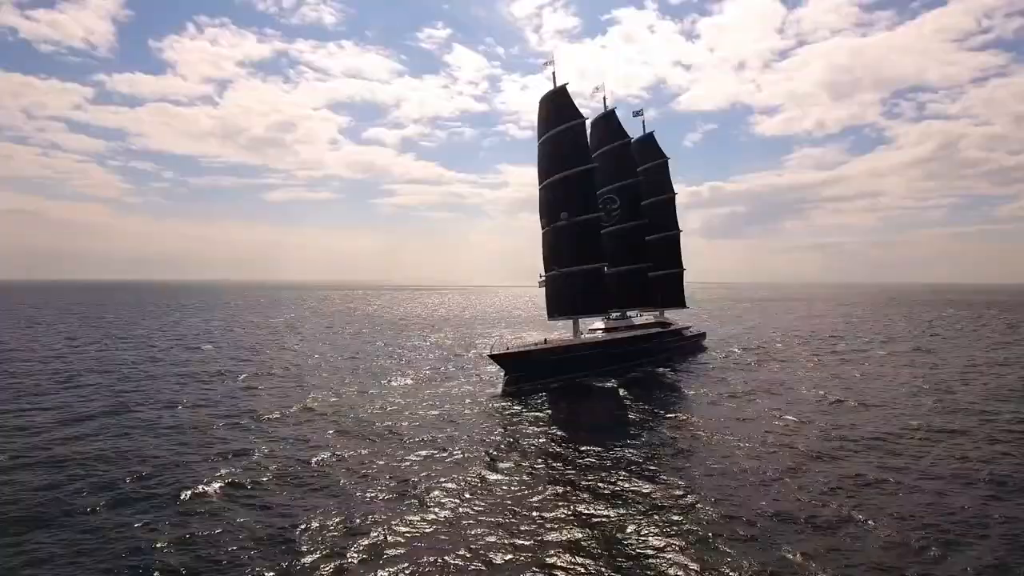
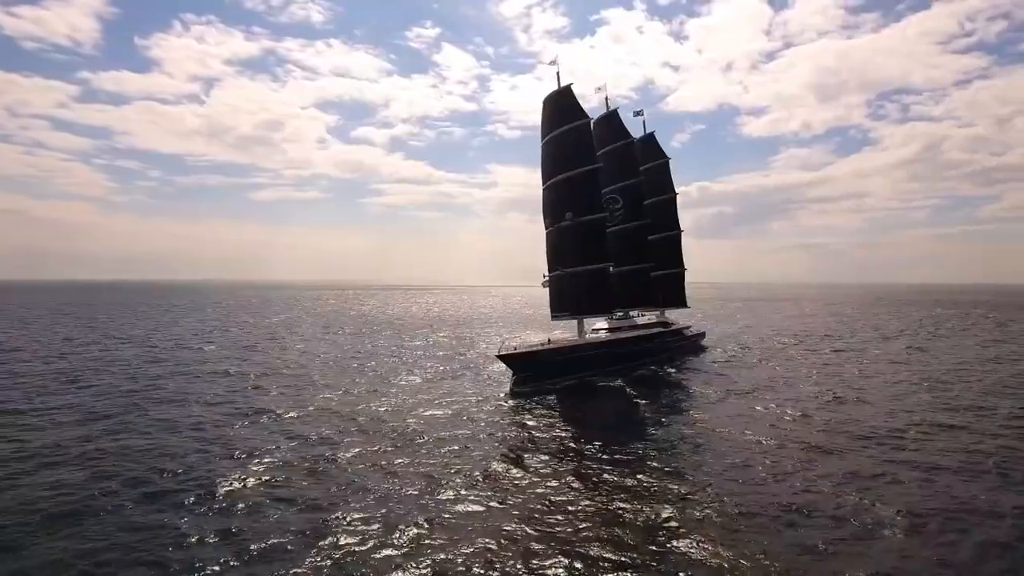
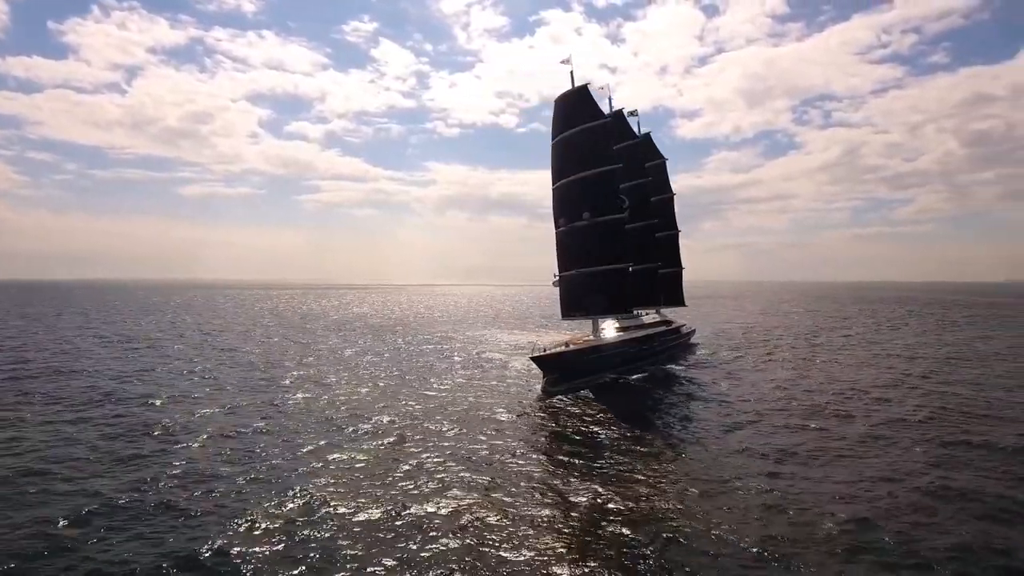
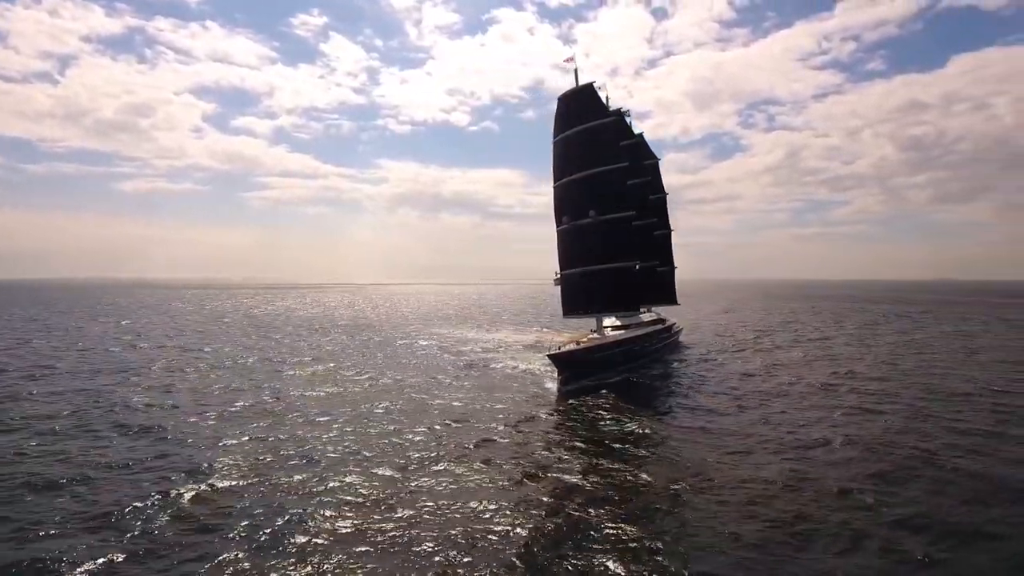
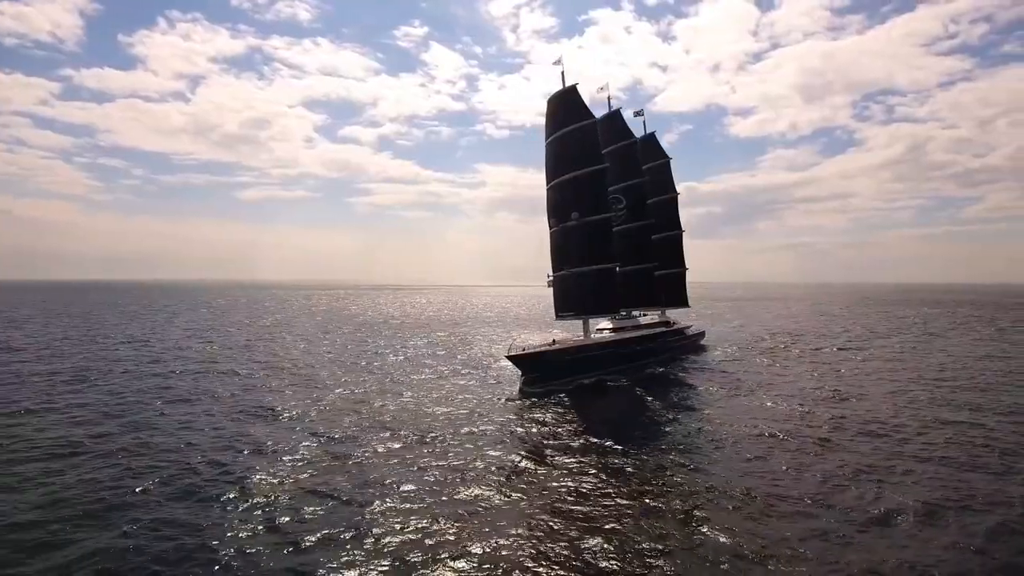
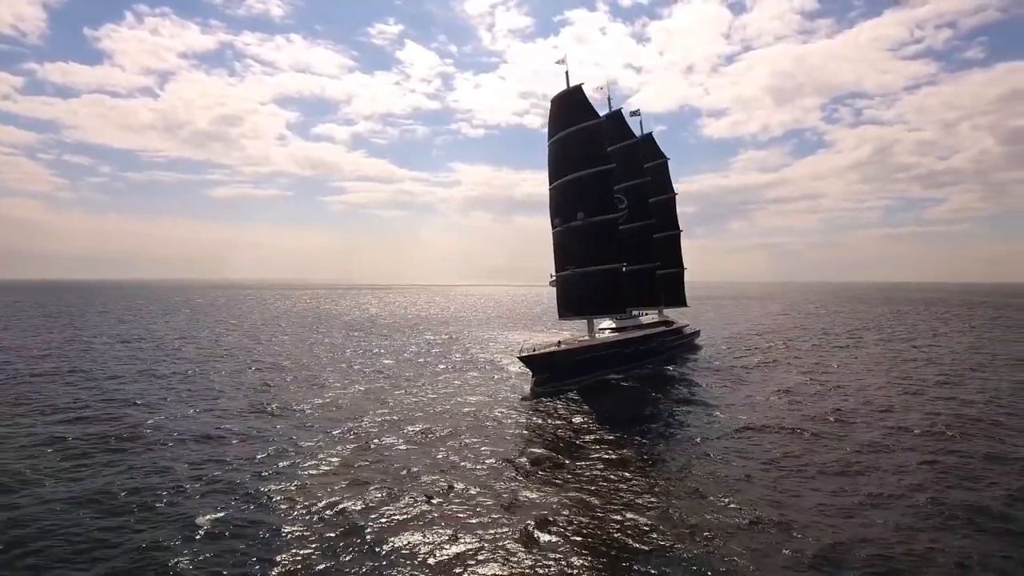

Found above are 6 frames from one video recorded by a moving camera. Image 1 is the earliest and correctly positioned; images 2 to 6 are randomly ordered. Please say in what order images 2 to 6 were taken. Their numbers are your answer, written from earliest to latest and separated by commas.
2, 5, 6, 3, 4
